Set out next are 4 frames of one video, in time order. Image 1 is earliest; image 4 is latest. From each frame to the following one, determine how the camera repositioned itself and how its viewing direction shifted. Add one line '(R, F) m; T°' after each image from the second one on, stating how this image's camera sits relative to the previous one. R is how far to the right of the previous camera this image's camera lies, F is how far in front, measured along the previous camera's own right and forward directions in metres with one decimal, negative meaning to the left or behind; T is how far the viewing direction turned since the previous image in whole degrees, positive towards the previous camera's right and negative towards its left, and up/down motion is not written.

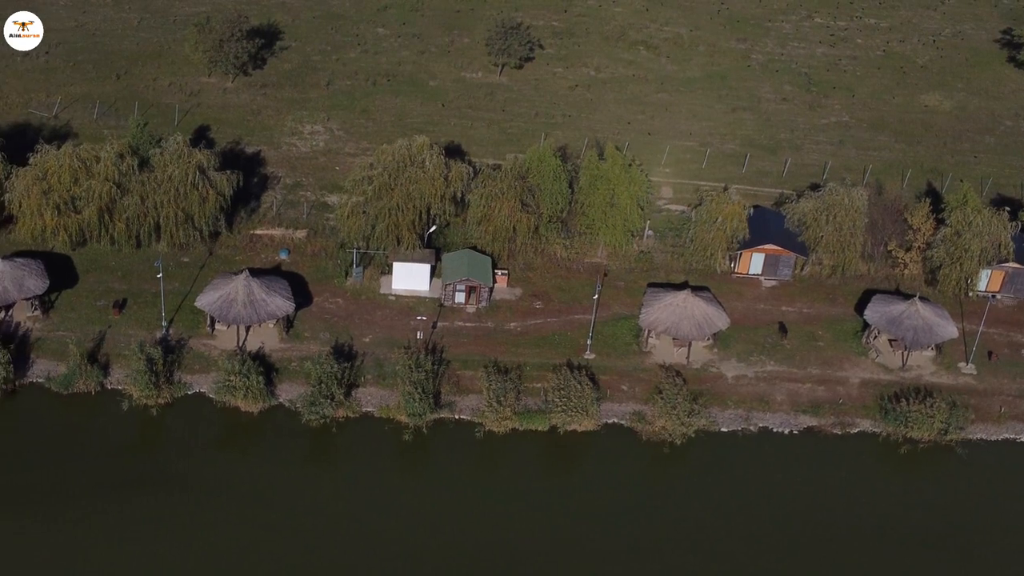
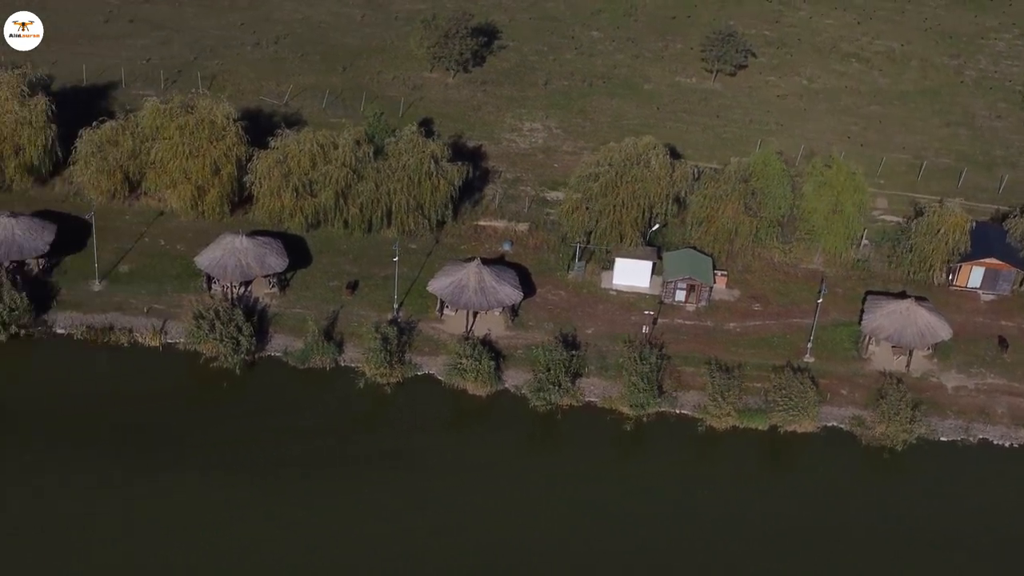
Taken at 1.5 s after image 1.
(-2.3, -1.0) m; -5°
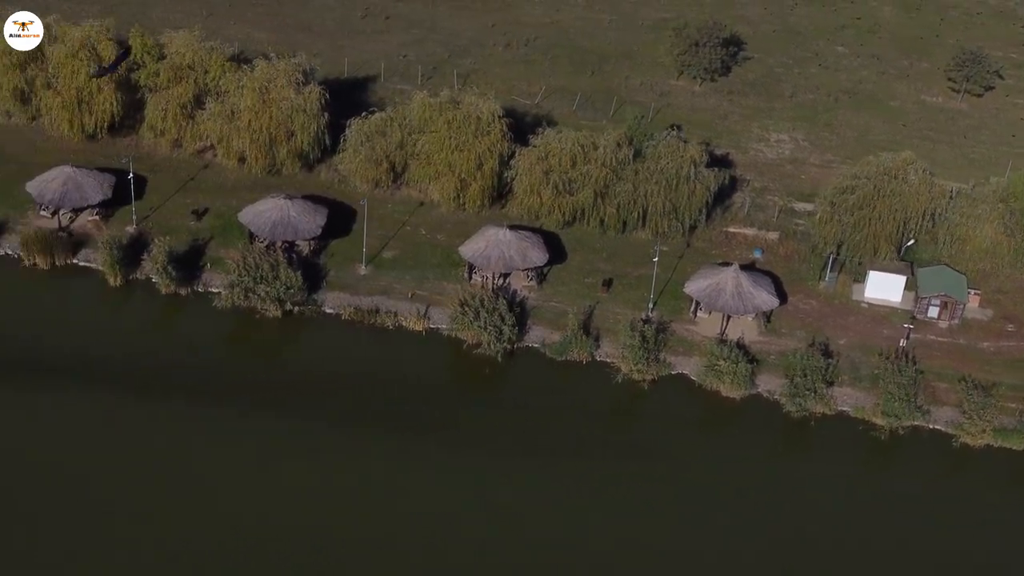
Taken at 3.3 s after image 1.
(-2.6, -1.0) m; -6°
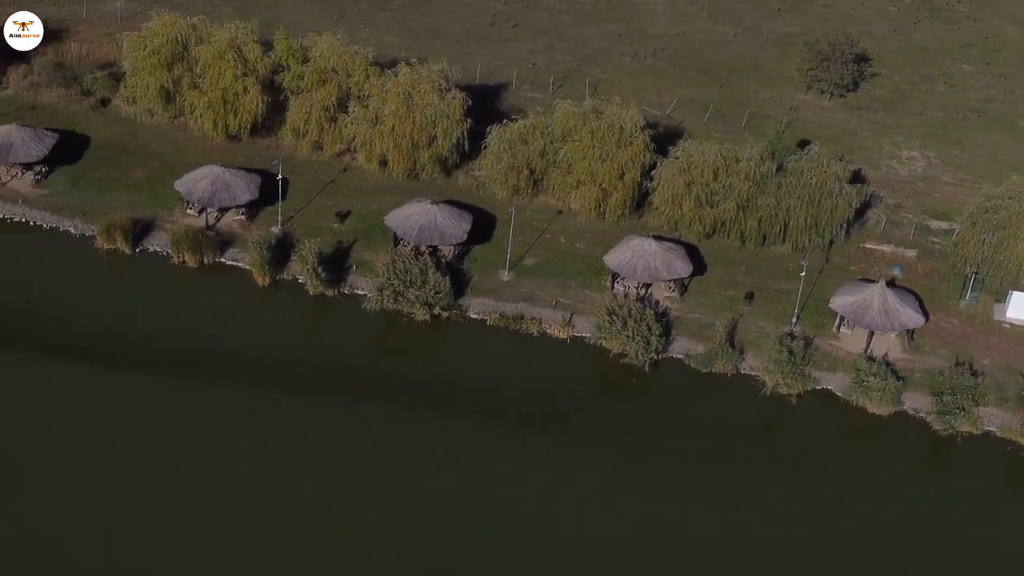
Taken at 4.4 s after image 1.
(-2.8, -0.4) m; -2°
